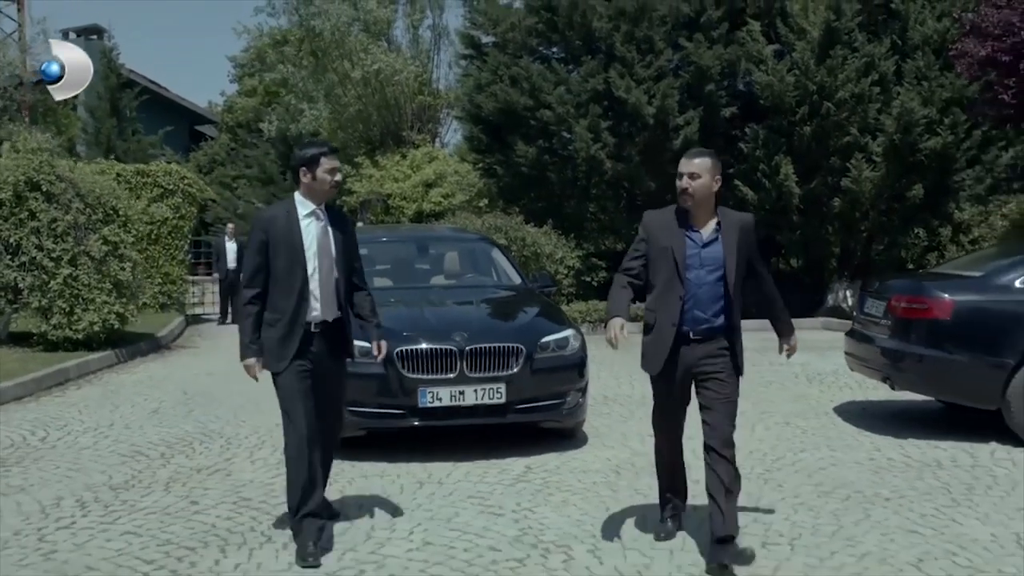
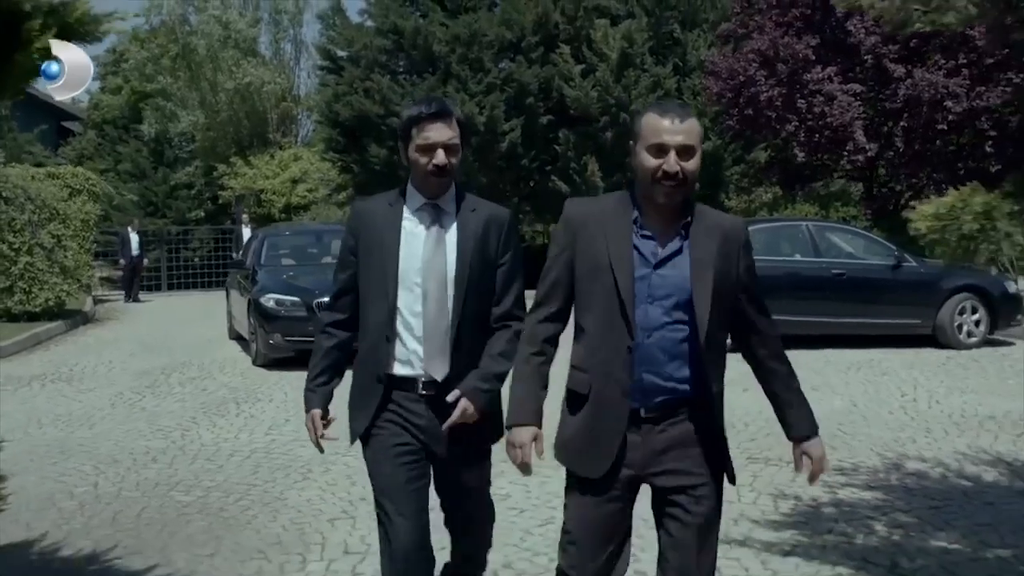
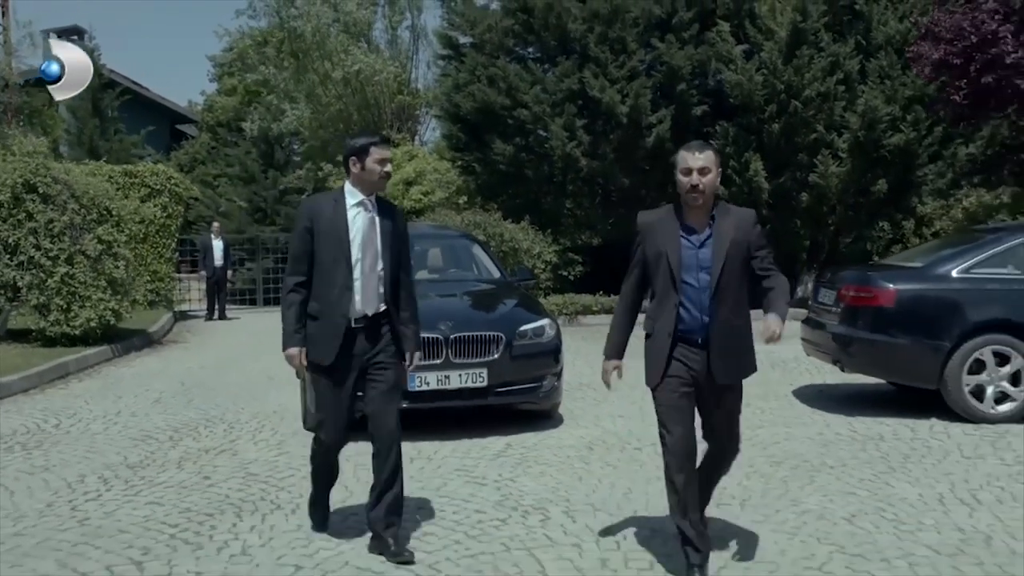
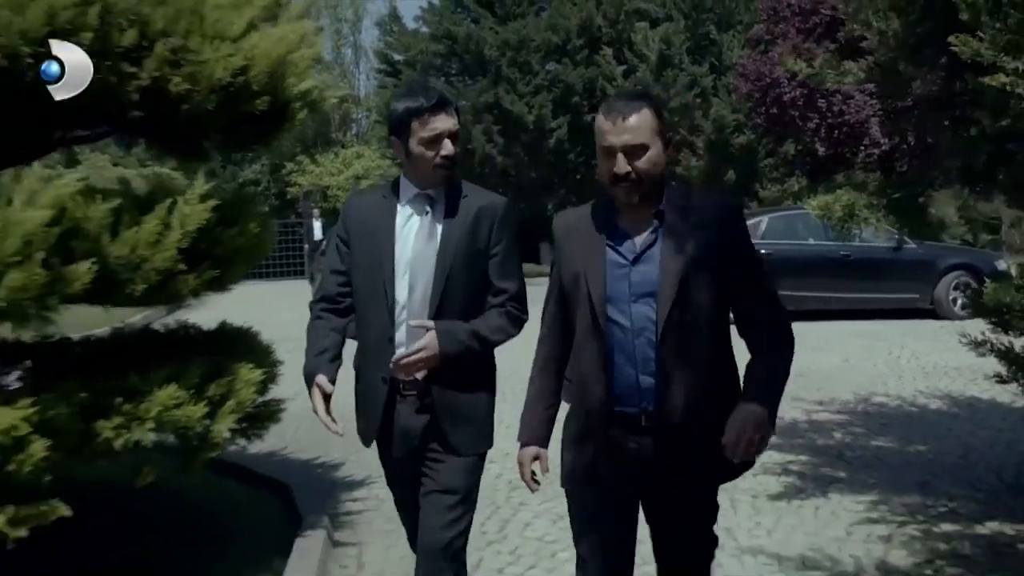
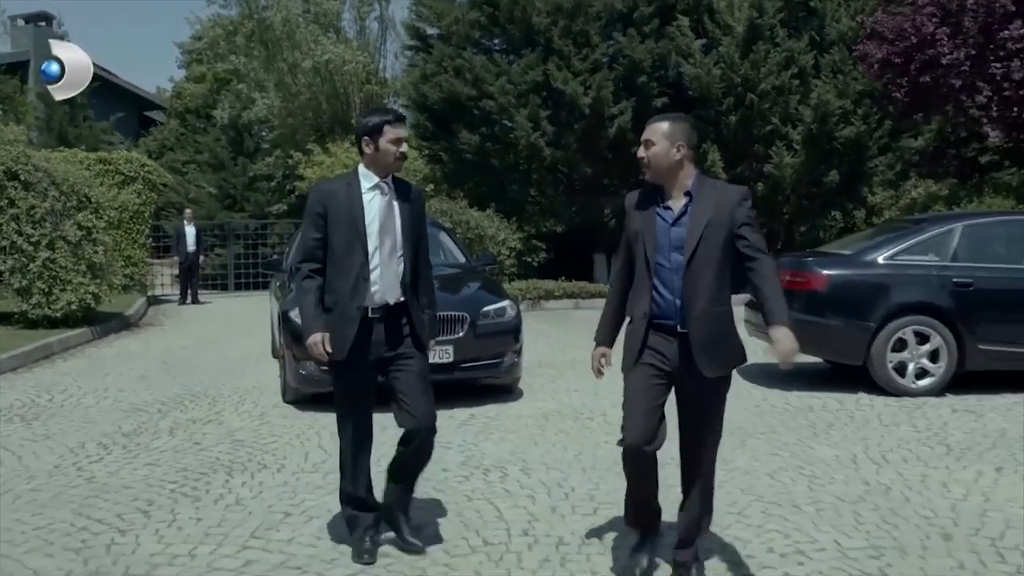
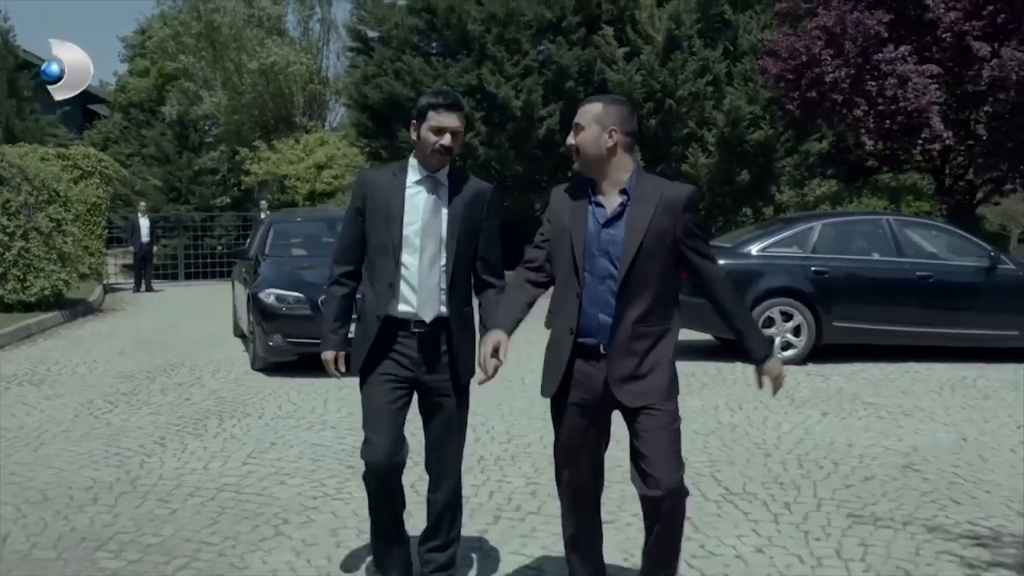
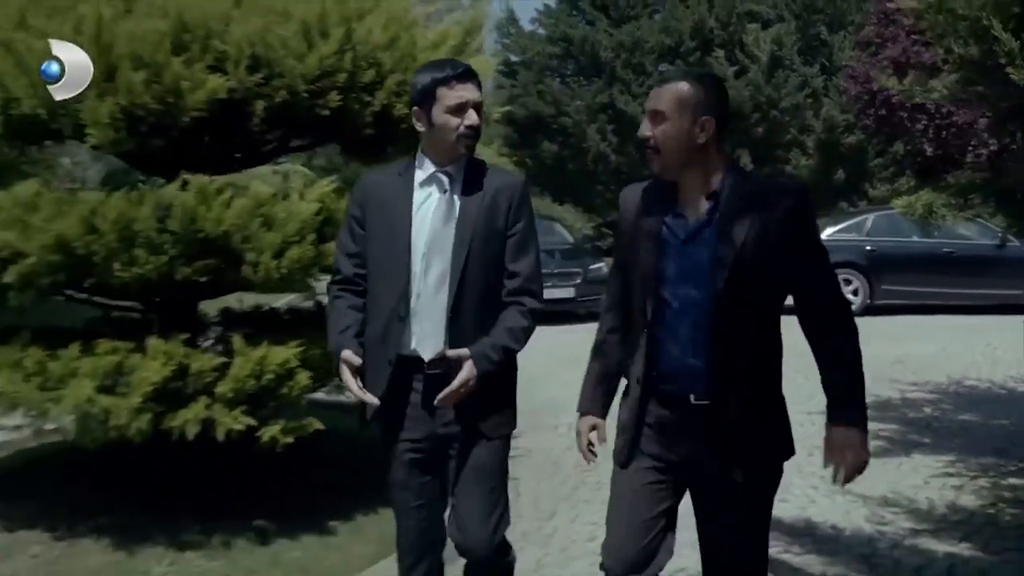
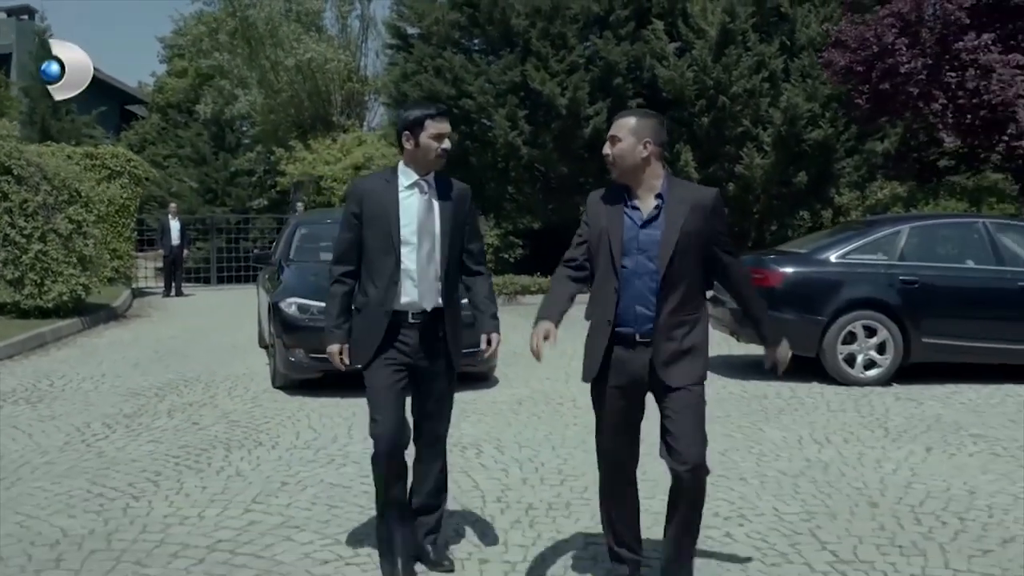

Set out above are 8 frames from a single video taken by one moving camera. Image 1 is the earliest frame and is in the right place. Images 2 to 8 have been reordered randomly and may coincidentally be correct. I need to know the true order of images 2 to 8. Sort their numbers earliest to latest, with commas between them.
3, 5, 8, 6, 2, 4, 7
